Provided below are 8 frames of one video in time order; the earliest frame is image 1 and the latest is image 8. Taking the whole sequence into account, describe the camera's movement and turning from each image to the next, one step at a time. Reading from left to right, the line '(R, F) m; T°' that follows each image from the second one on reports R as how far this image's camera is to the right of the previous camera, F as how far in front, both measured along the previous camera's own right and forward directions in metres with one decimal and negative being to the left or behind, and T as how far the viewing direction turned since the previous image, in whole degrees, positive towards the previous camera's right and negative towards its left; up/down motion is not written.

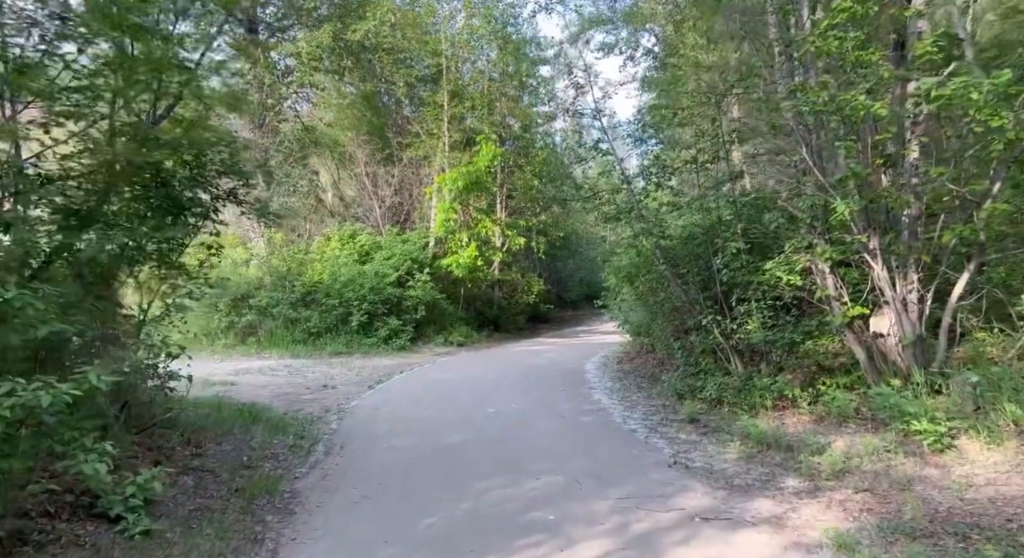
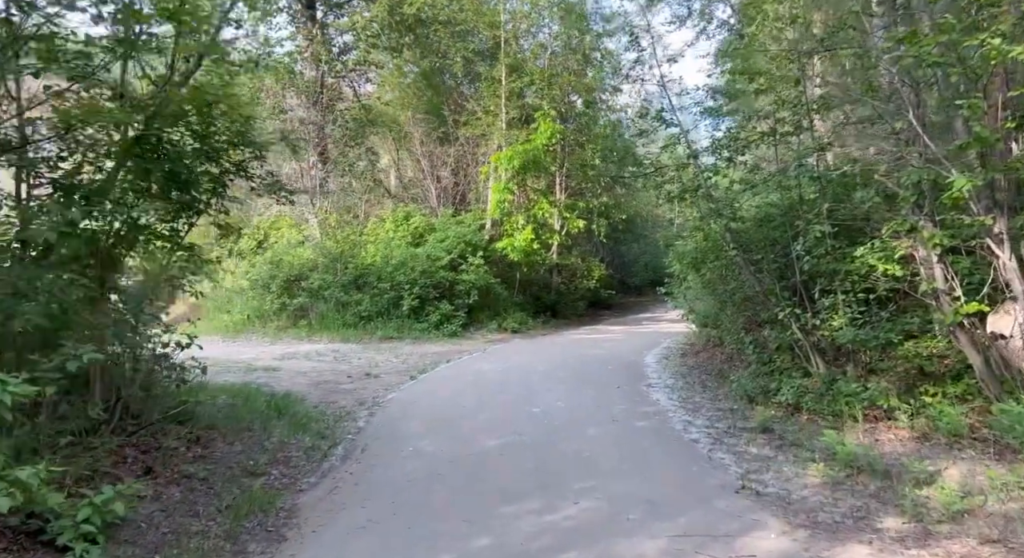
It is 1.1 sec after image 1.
(+0.2, +0.8) m; -5°
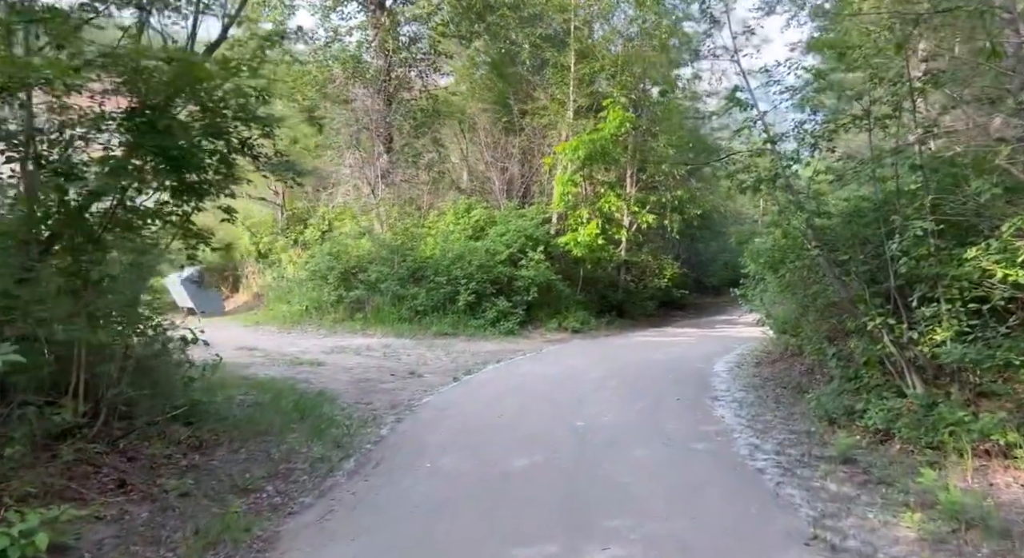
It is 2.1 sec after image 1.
(+0.3, +0.8) m; -6°
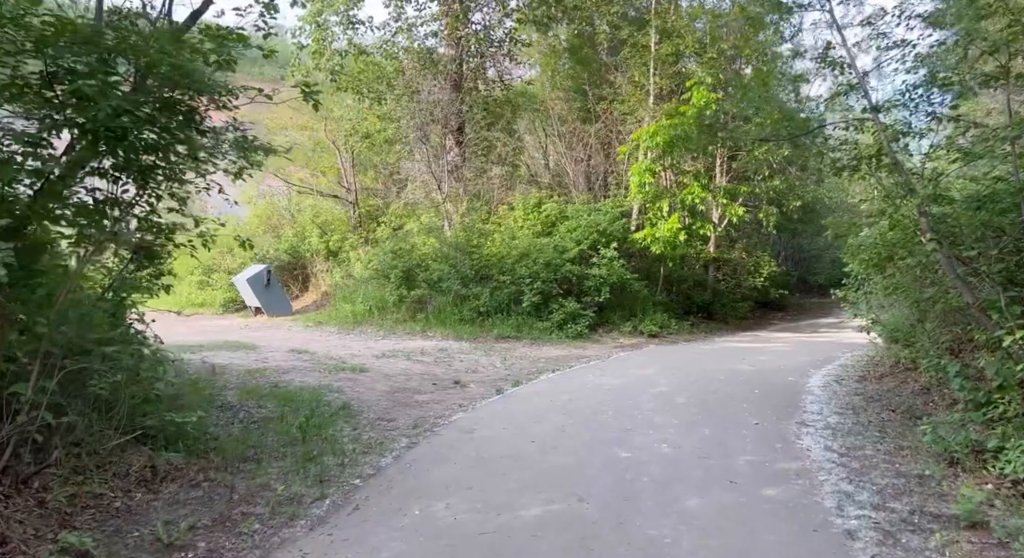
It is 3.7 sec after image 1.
(+0.5, +1.1) m; -8°
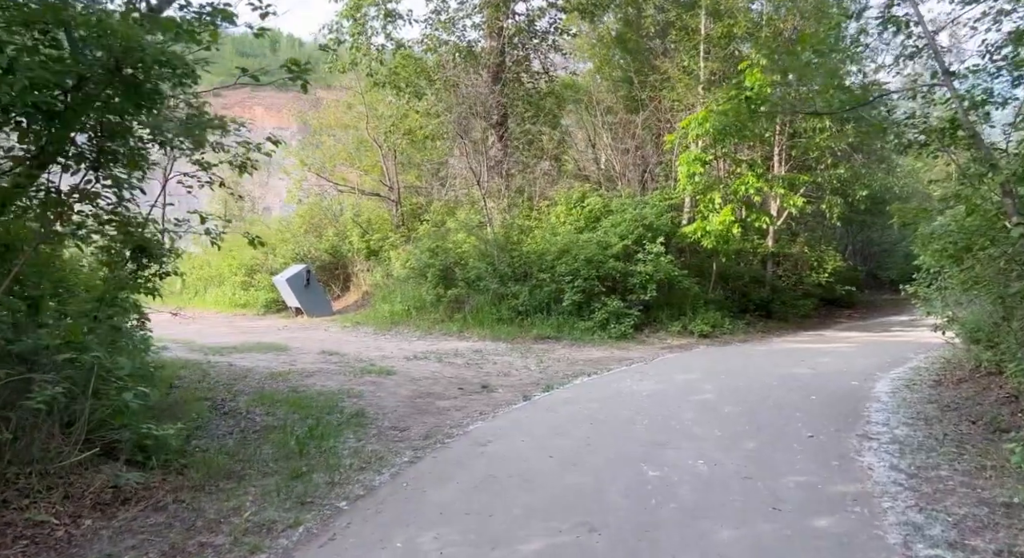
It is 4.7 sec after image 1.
(+0.3, +0.6) m; -5°
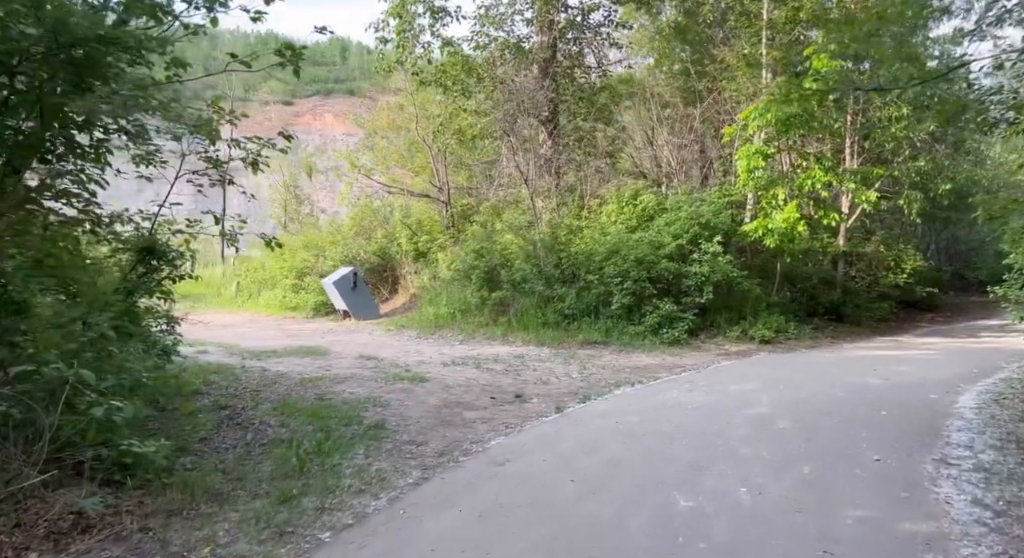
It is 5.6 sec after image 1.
(+0.3, +0.5) m; -5°
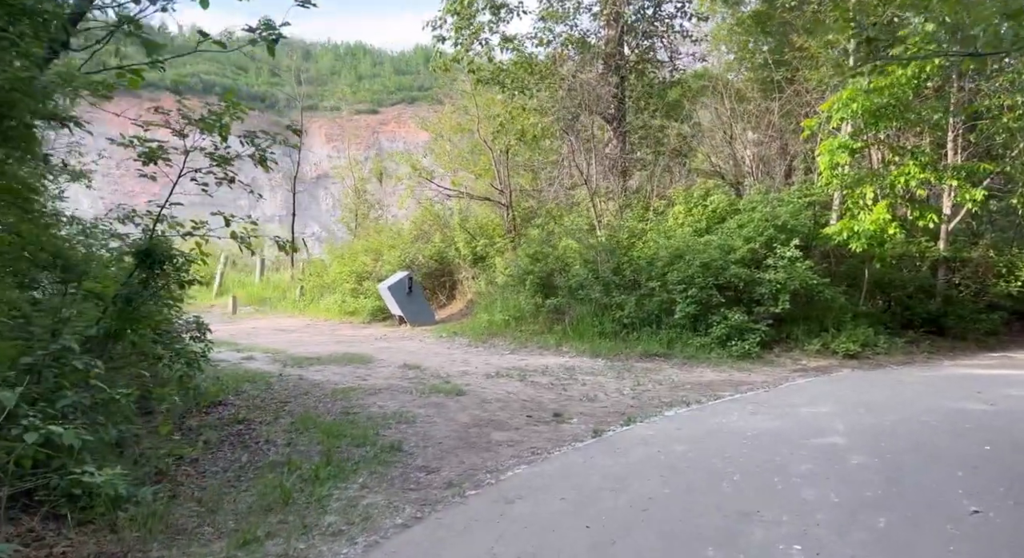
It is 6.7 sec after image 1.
(+0.4, +0.7) m; -7°
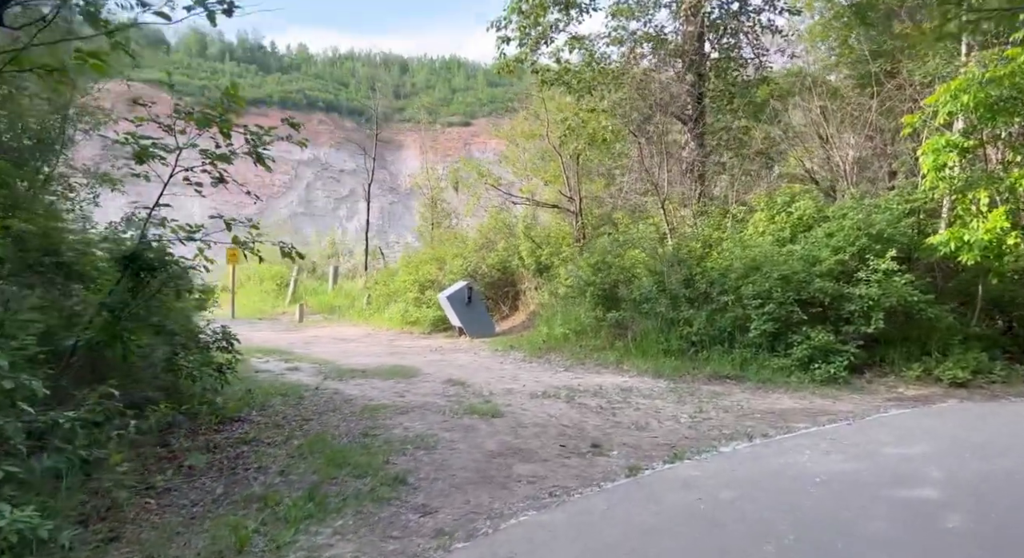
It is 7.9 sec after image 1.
(+0.5, +0.8) m; -7°
